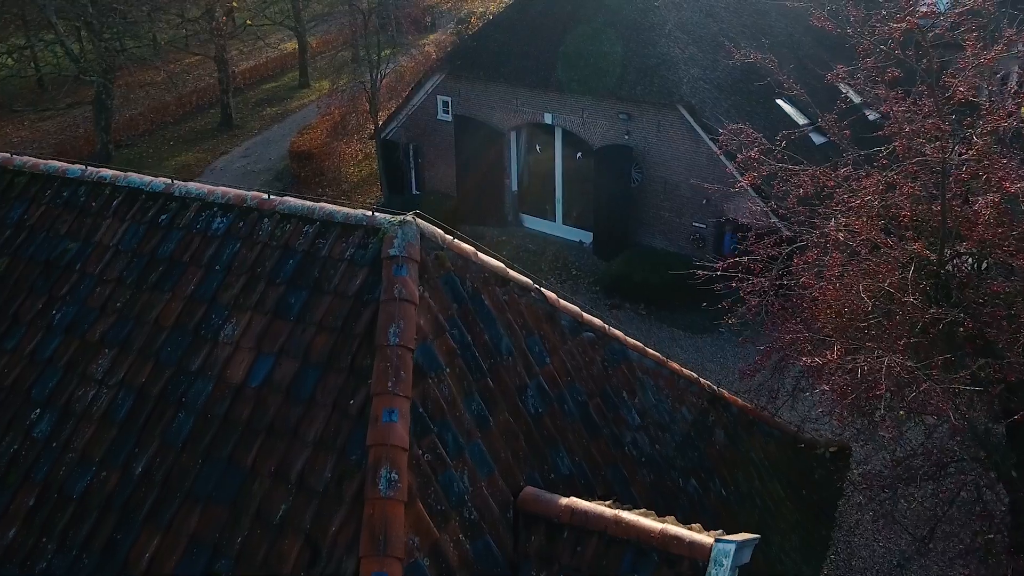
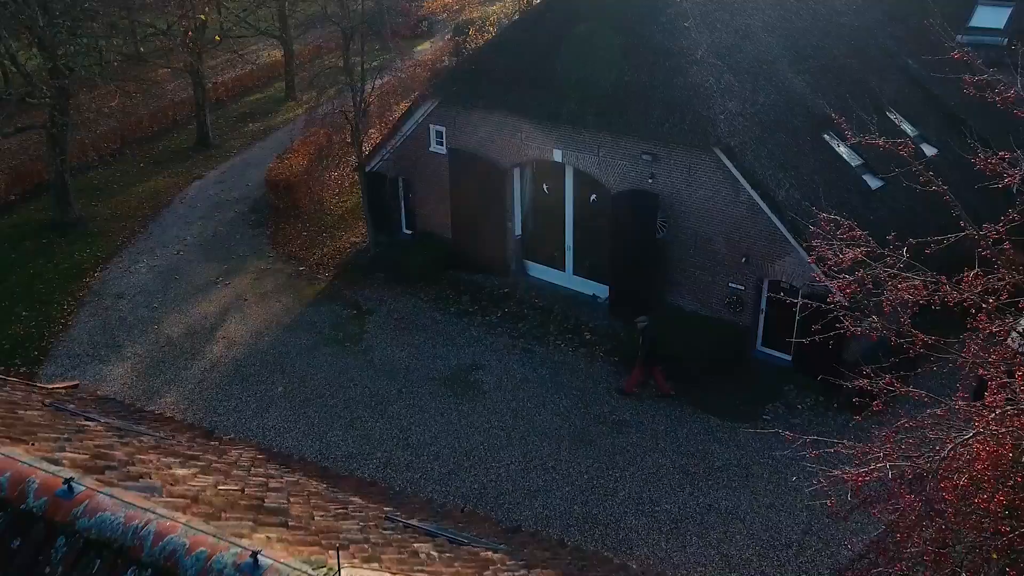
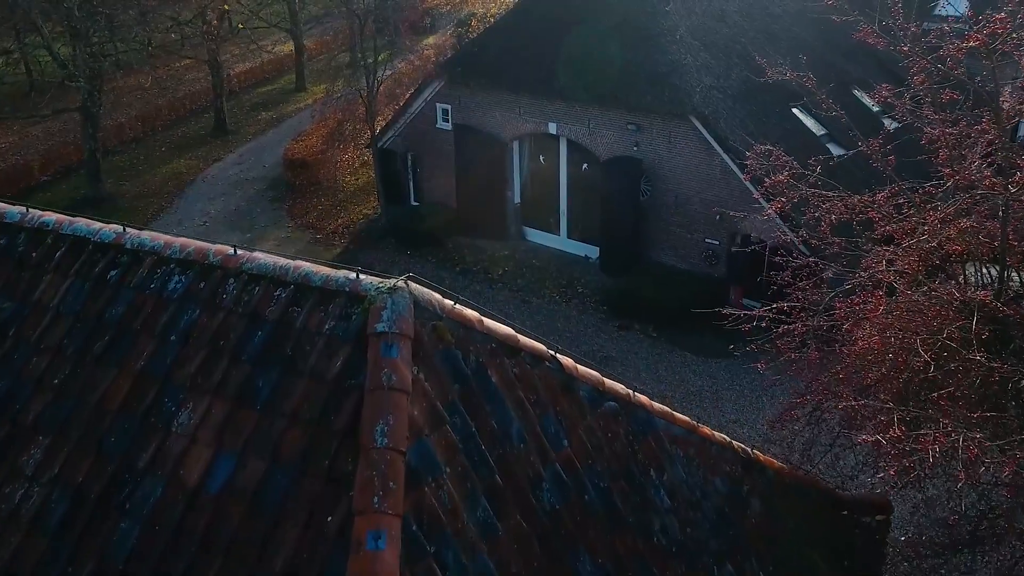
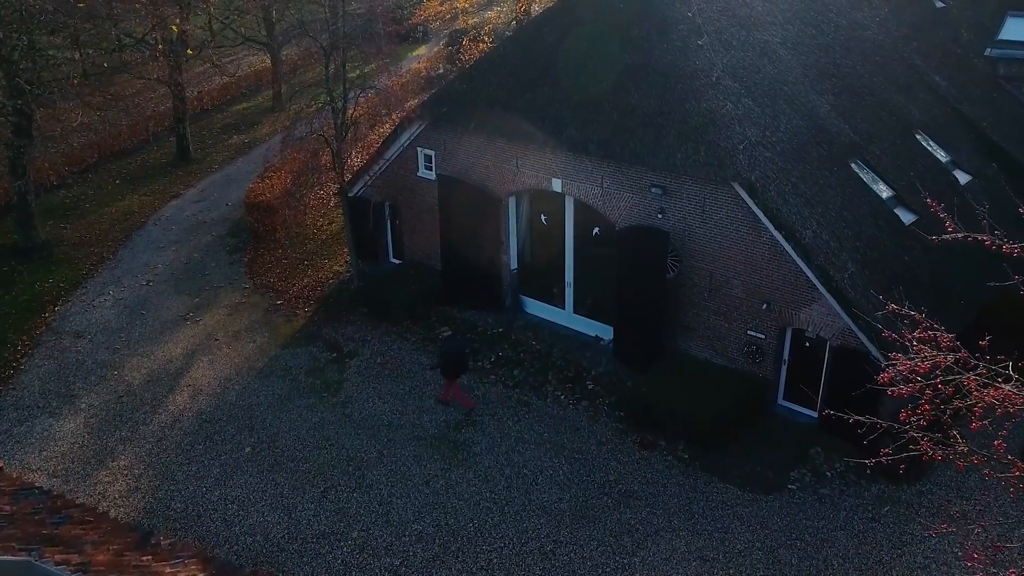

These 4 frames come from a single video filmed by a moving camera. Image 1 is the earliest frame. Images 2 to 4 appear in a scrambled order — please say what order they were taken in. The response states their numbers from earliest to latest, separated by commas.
3, 2, 4
